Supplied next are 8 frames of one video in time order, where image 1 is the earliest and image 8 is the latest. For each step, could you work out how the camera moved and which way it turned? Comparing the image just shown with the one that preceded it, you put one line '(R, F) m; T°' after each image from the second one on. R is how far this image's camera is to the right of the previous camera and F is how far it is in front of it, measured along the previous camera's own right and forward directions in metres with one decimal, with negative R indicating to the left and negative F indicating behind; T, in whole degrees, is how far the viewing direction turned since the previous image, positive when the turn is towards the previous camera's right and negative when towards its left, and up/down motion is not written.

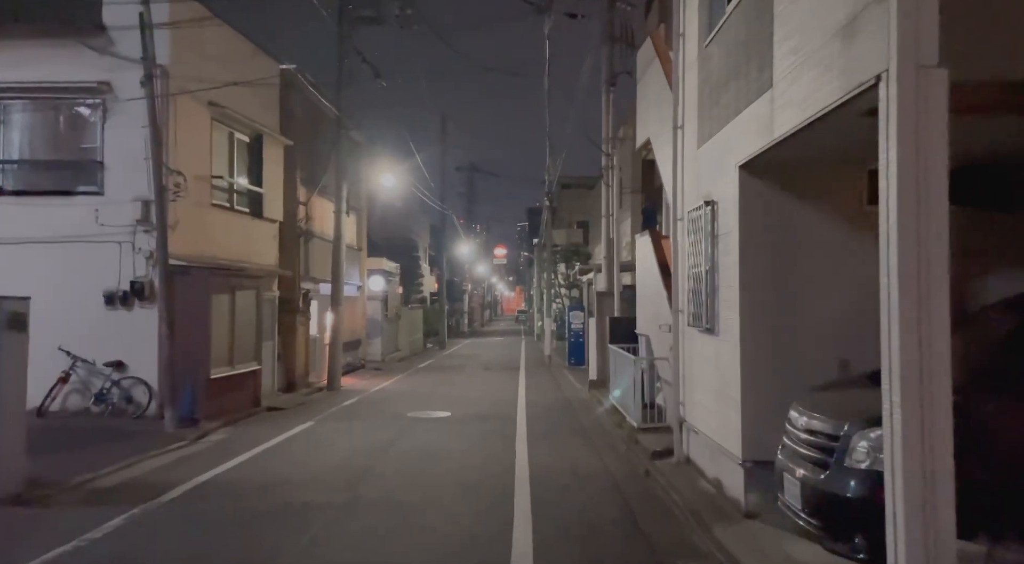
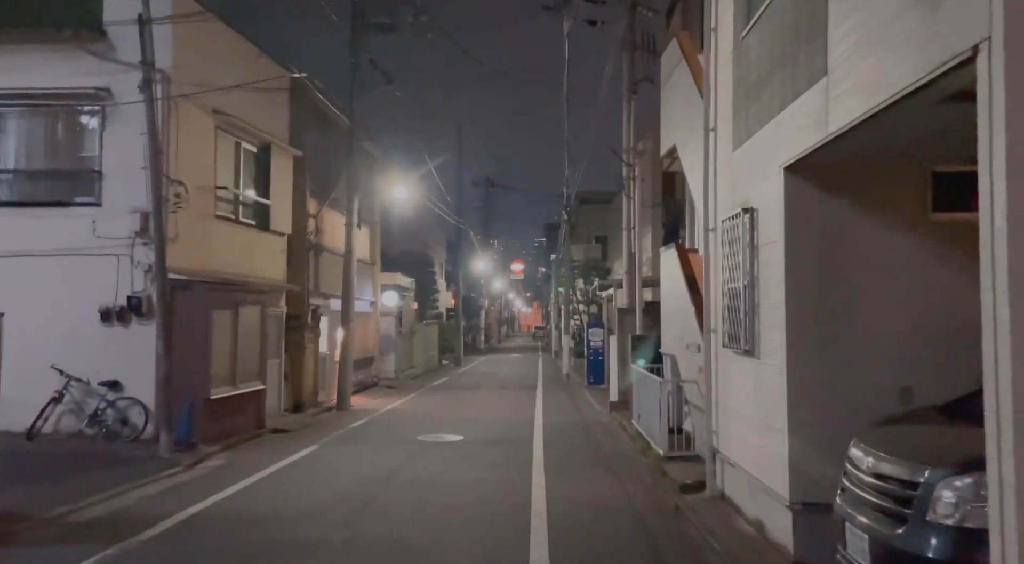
(0.0, +0.8) m; -1°
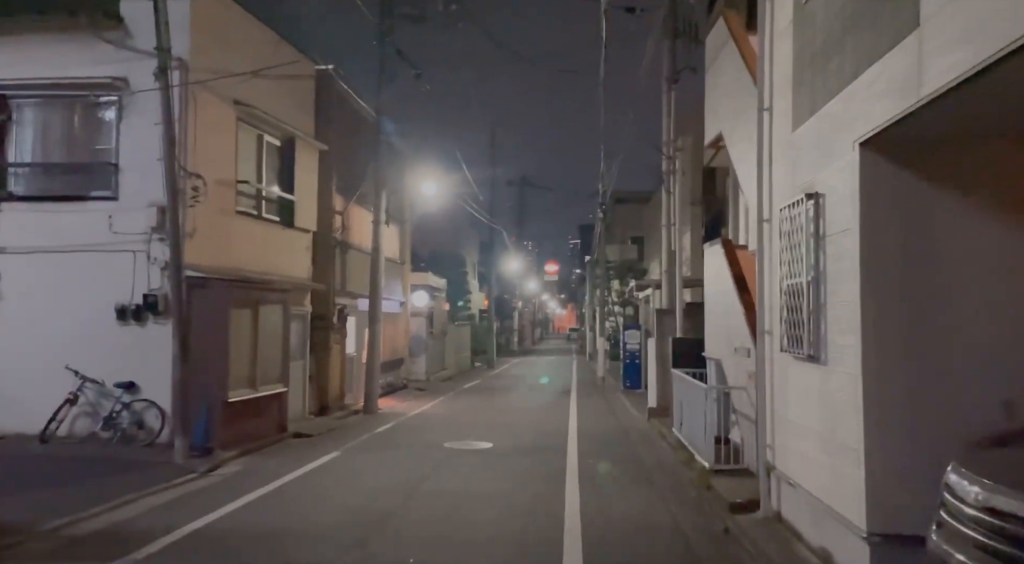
(0.0, +0.8) m; -2°
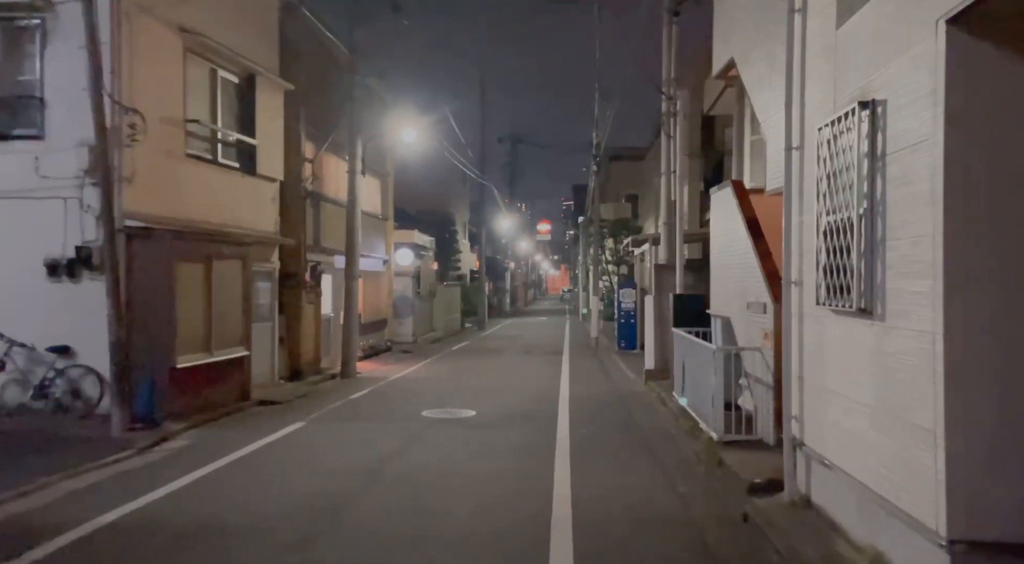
(+0.1, +1.5) m; 0°
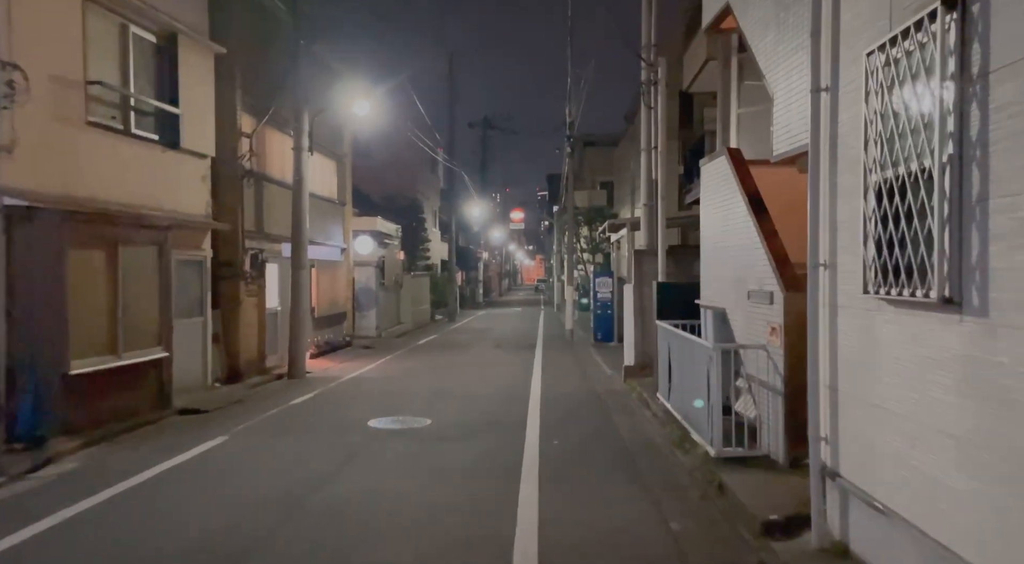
(+0.2, +1.7) m; +2°
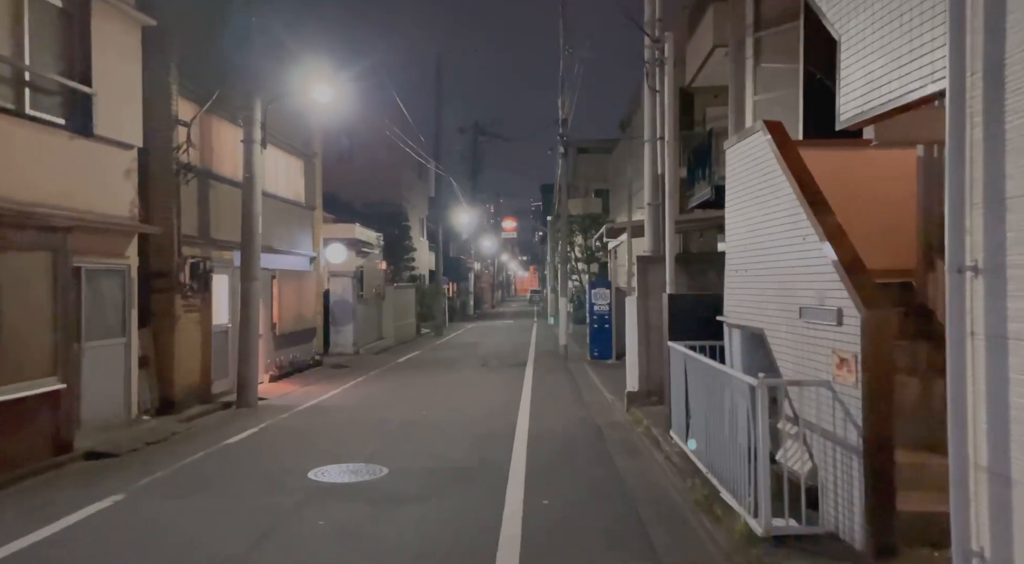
(+0.2, +2.2) m; 0°
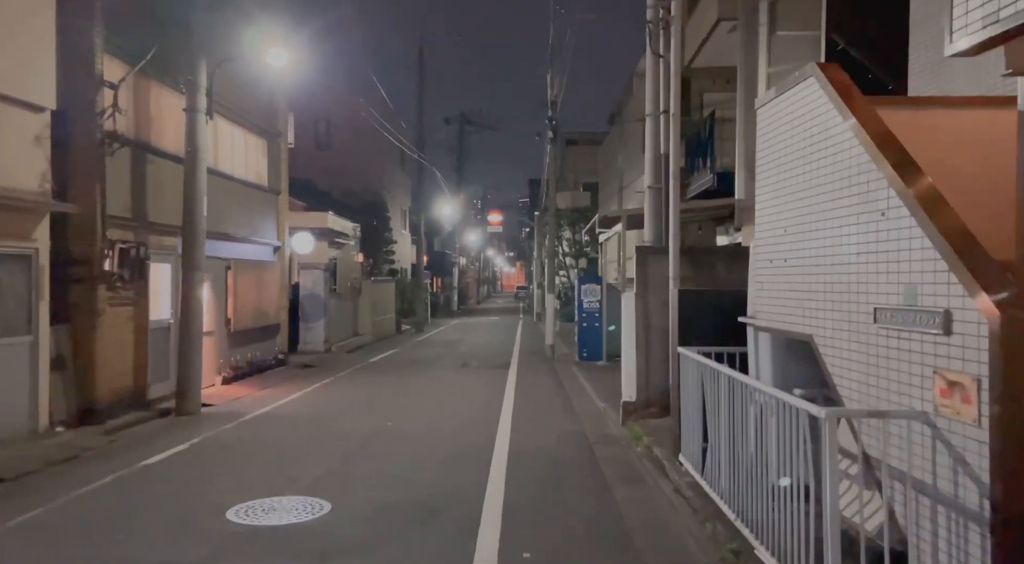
(+0.1, +1.7) m; +1°
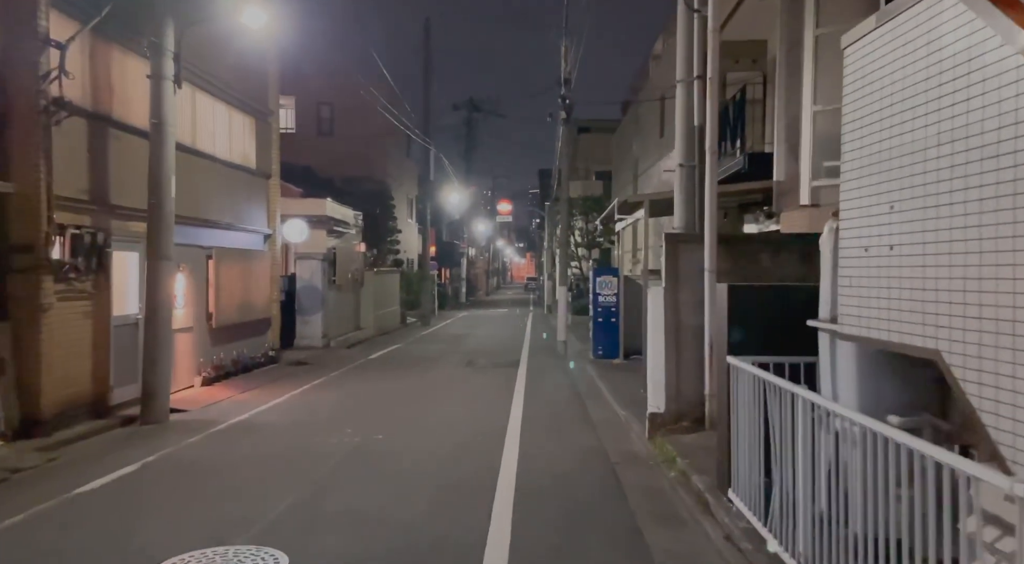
(0.0, +1.5) m; -1°
